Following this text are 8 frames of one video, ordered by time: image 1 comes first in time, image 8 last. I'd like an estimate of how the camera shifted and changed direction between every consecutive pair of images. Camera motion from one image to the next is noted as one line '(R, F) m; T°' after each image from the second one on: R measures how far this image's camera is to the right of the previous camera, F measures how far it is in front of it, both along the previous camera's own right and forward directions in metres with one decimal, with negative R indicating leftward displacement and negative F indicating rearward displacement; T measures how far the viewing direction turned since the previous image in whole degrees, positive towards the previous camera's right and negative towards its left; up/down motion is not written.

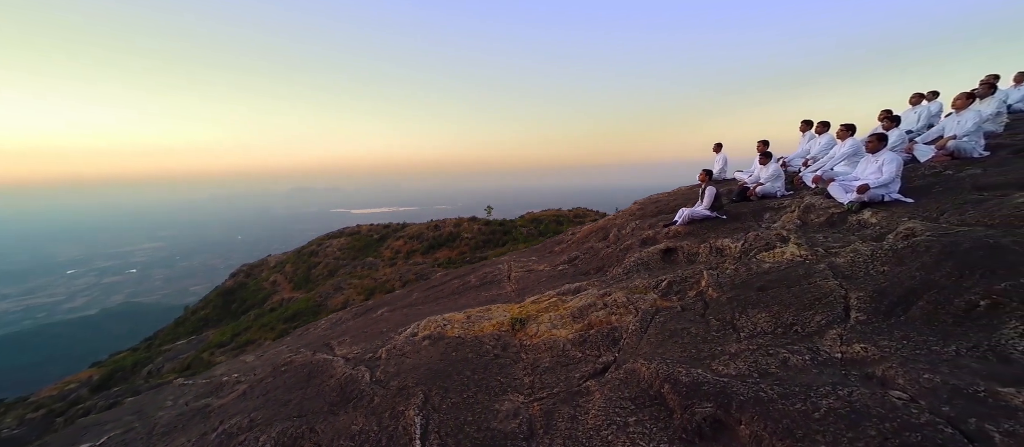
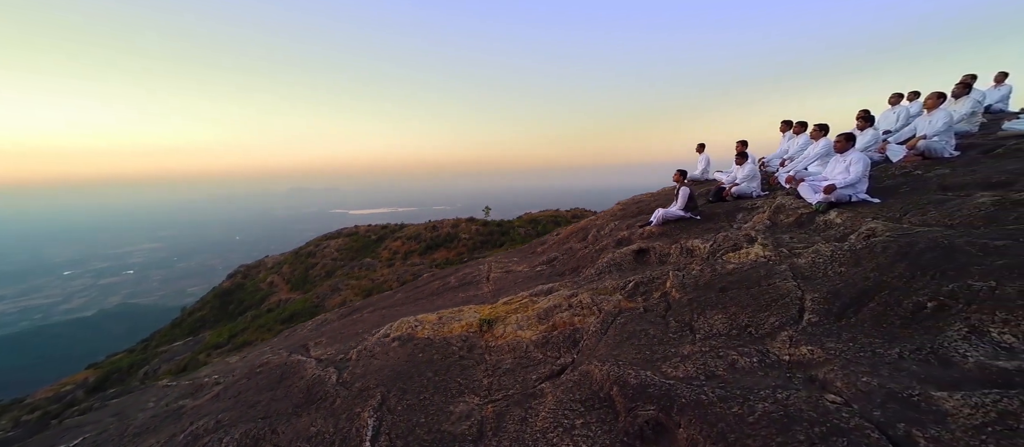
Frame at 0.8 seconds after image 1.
(+0.7, +0.1) m; 0°
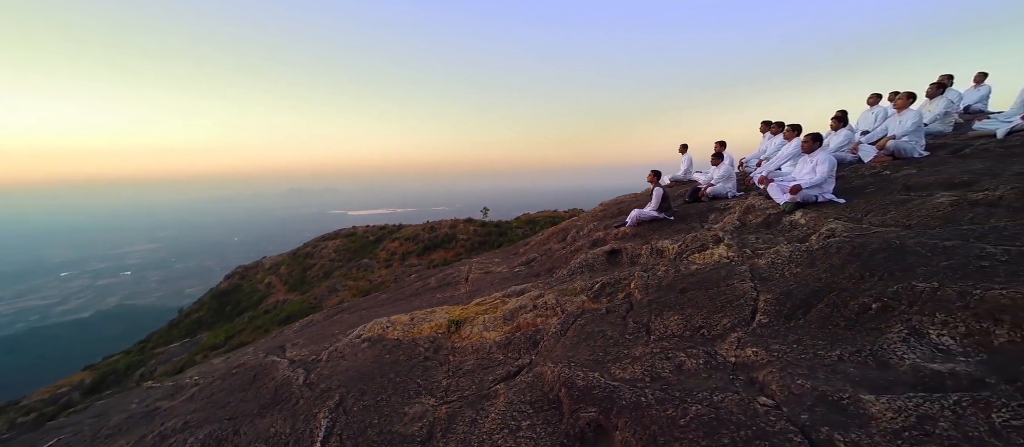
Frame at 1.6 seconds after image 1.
(+0.7, +0.1) m; 0°
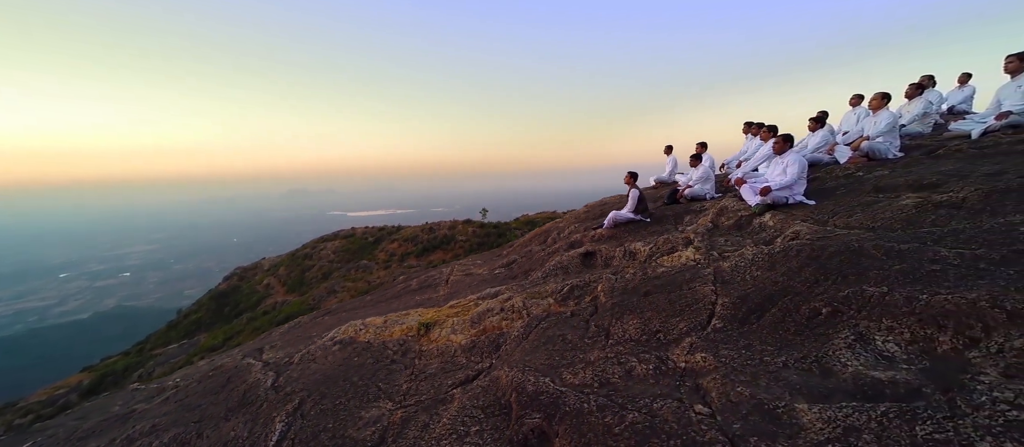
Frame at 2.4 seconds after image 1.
(+0.6, +0.1) m; 0°
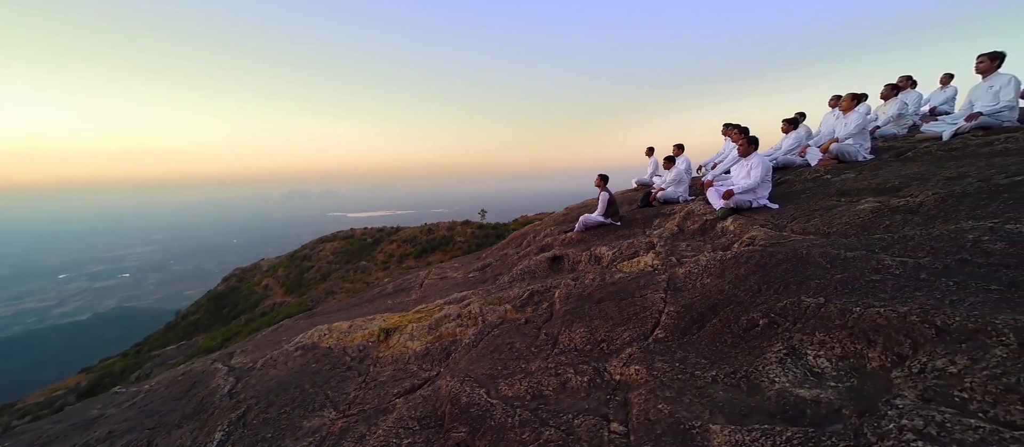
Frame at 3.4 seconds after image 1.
(+0.8, +0.2) m; 0°
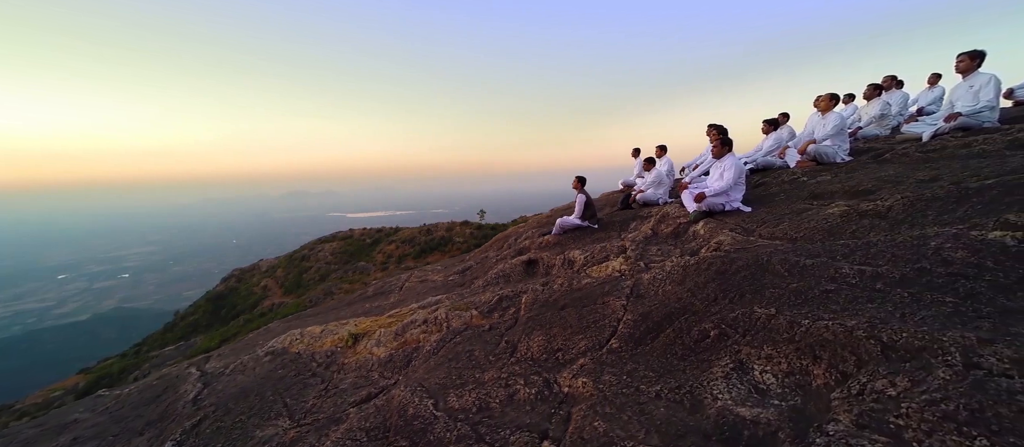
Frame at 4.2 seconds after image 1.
(+0.6, +0.2) m; 0°
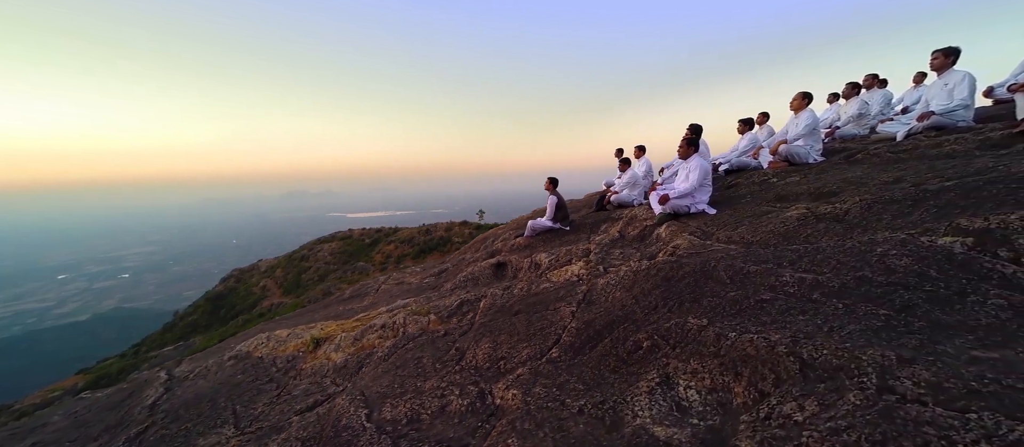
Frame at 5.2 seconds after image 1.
(+0.7, +0.2) m; 0°
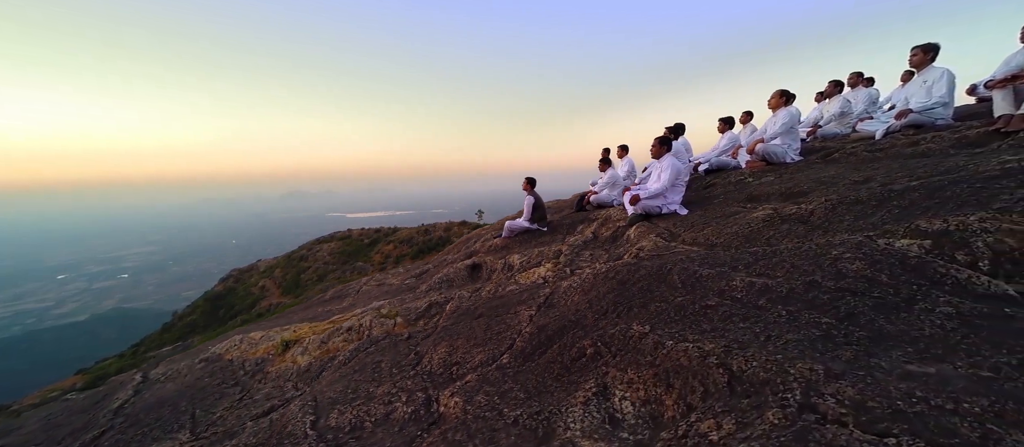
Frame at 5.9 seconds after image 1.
(+0.5, +0.2) m; 0°
